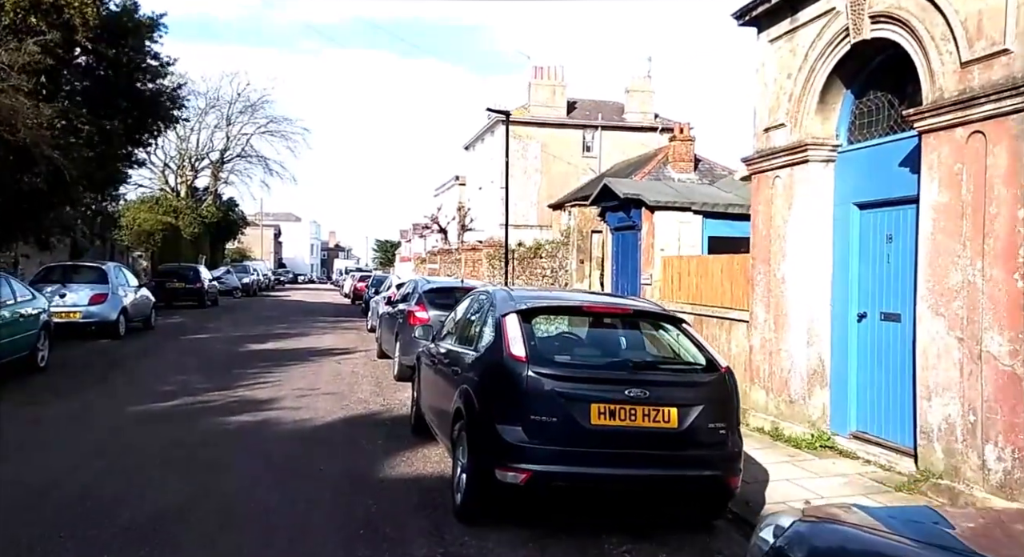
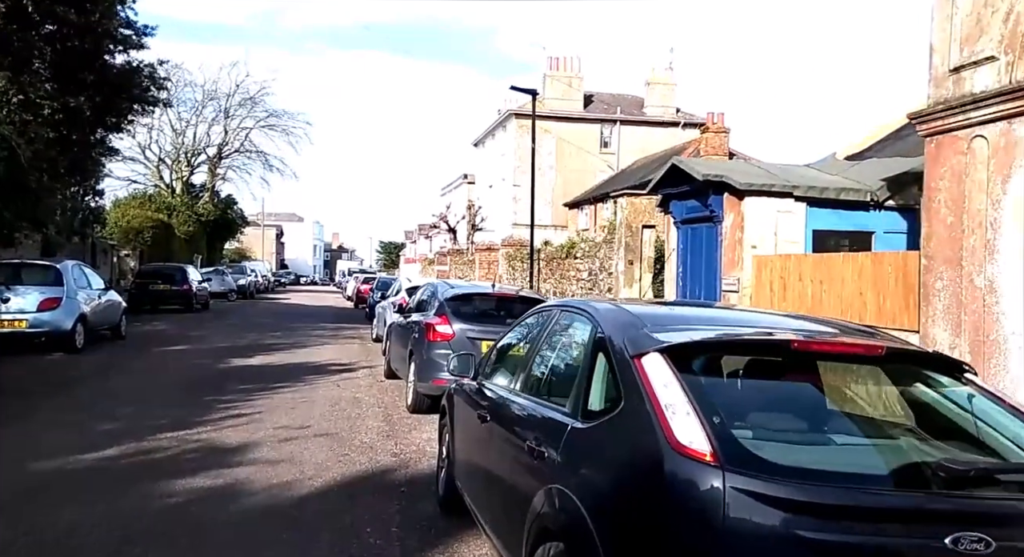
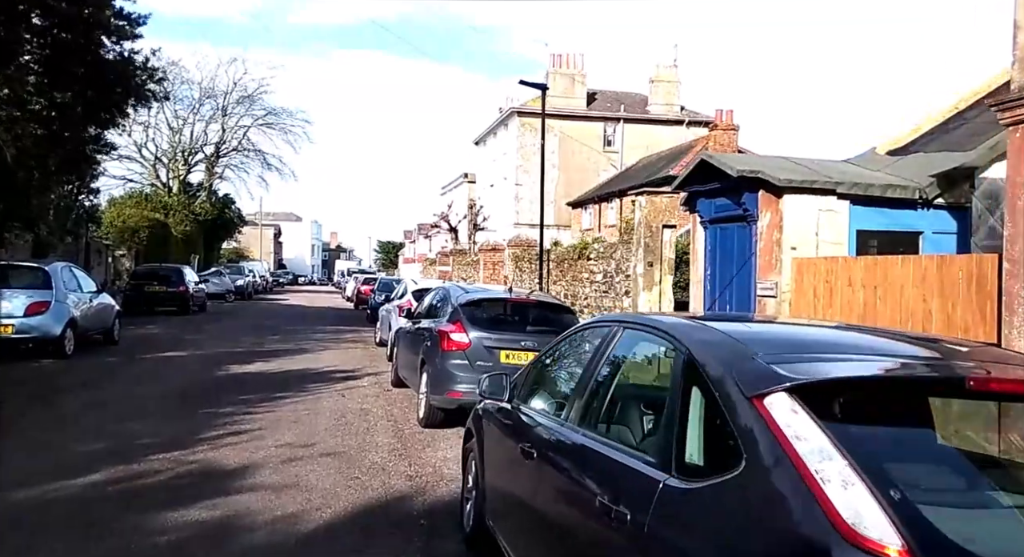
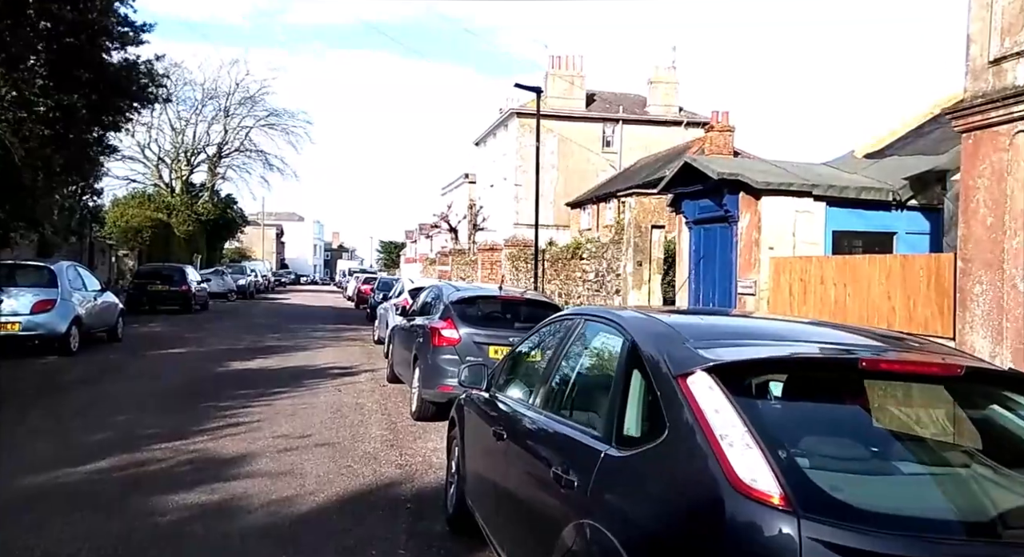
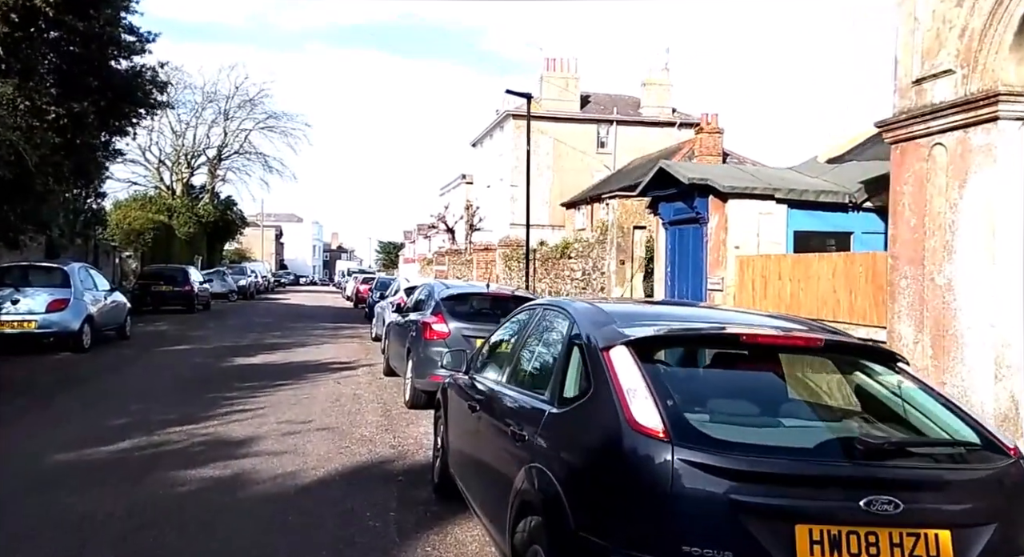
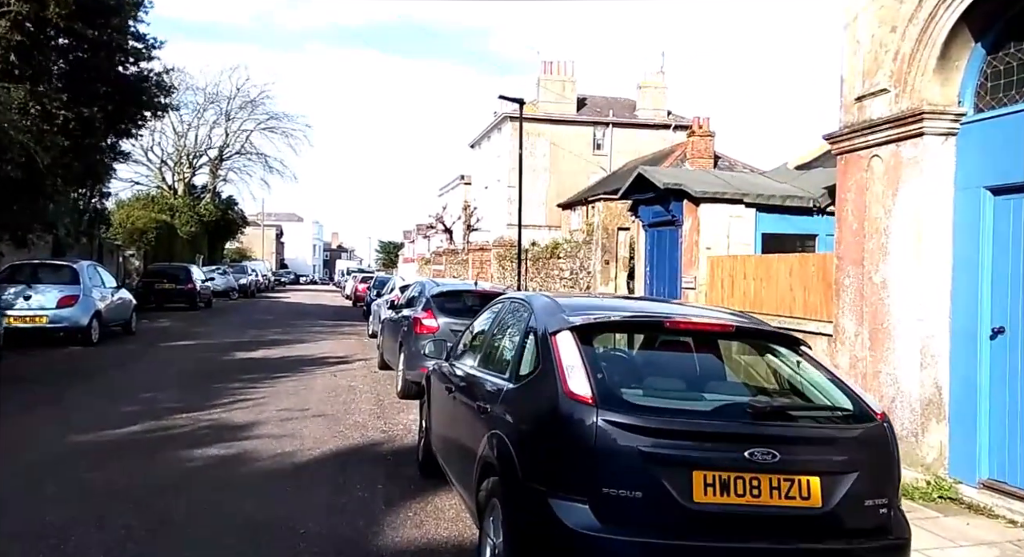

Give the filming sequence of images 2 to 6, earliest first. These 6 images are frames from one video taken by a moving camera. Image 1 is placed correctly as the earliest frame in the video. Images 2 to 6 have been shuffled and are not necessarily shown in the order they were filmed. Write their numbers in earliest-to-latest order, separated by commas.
6, 5, 2, 4, 3
